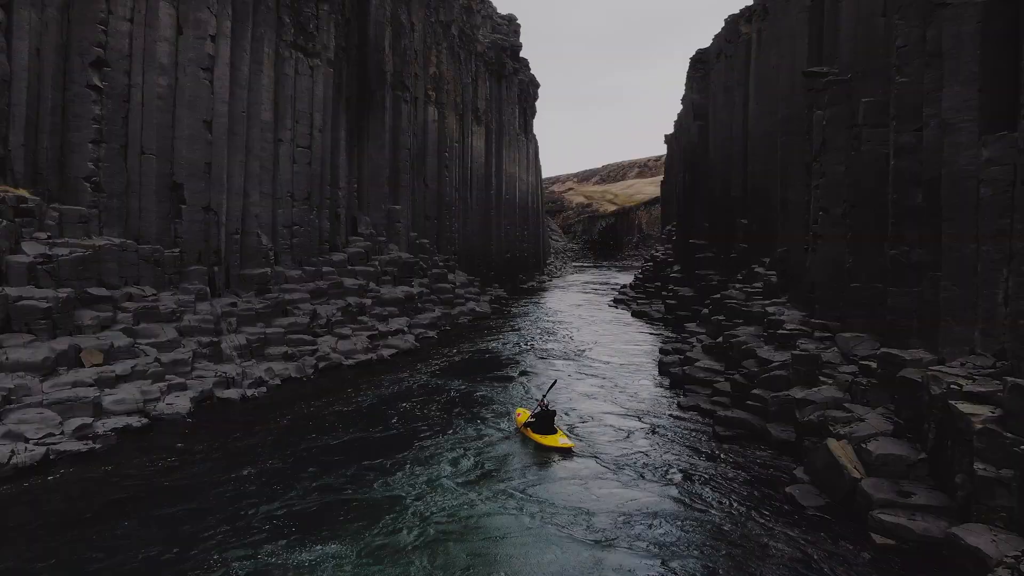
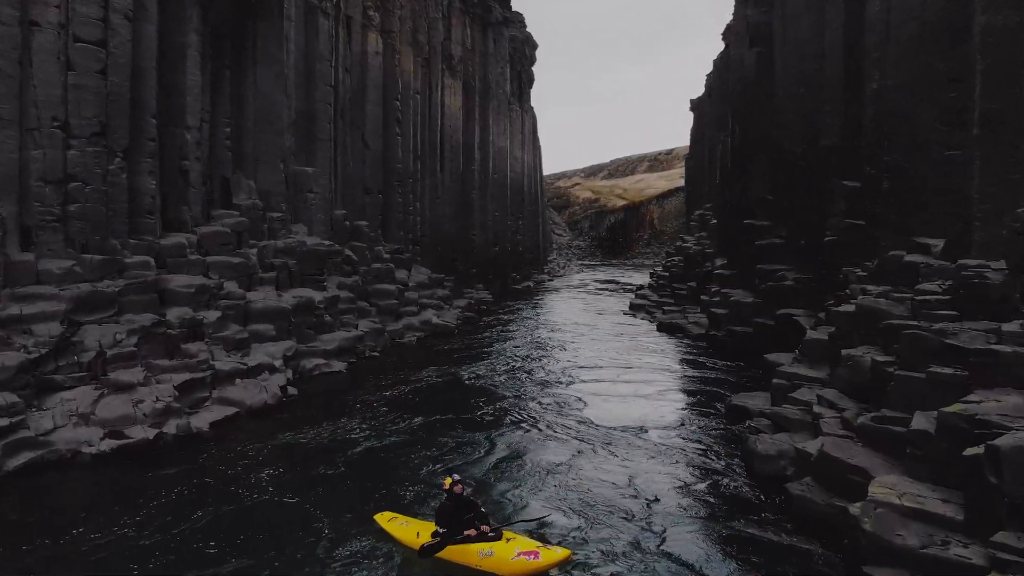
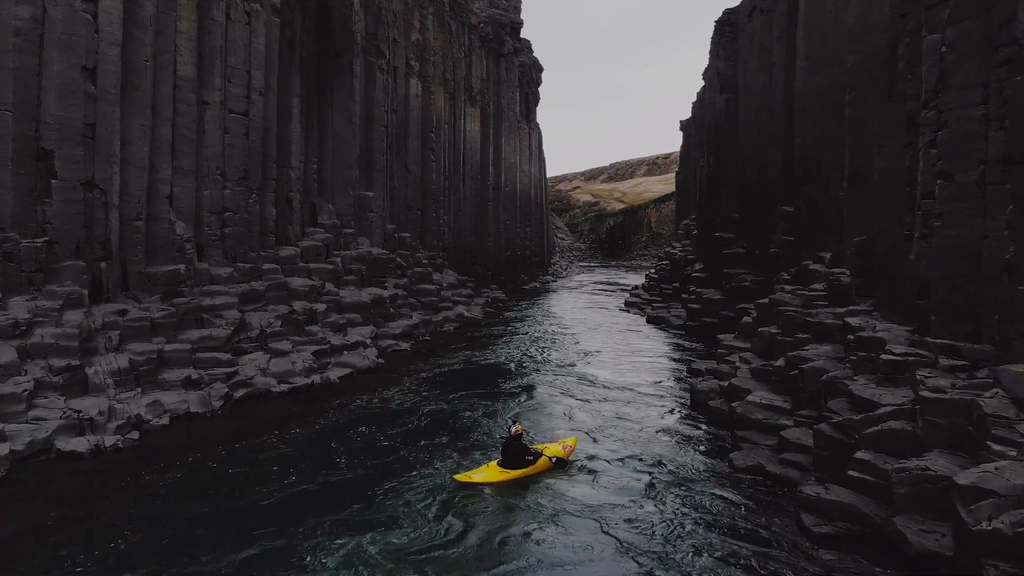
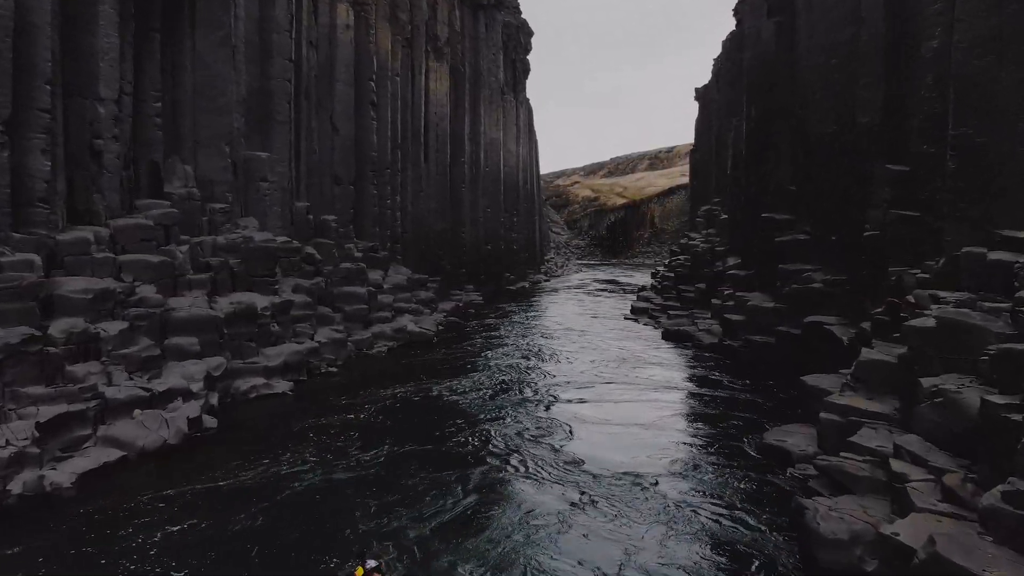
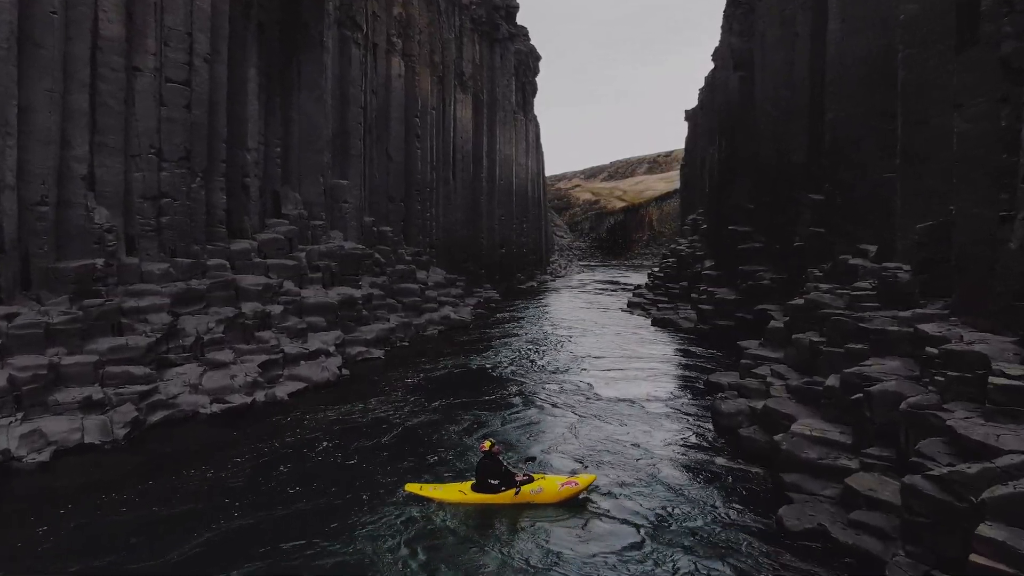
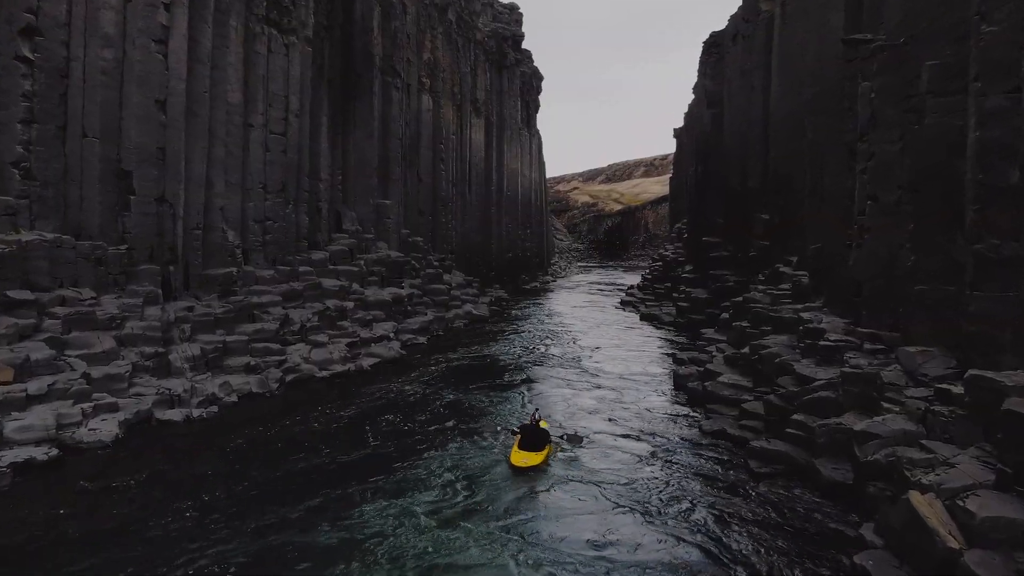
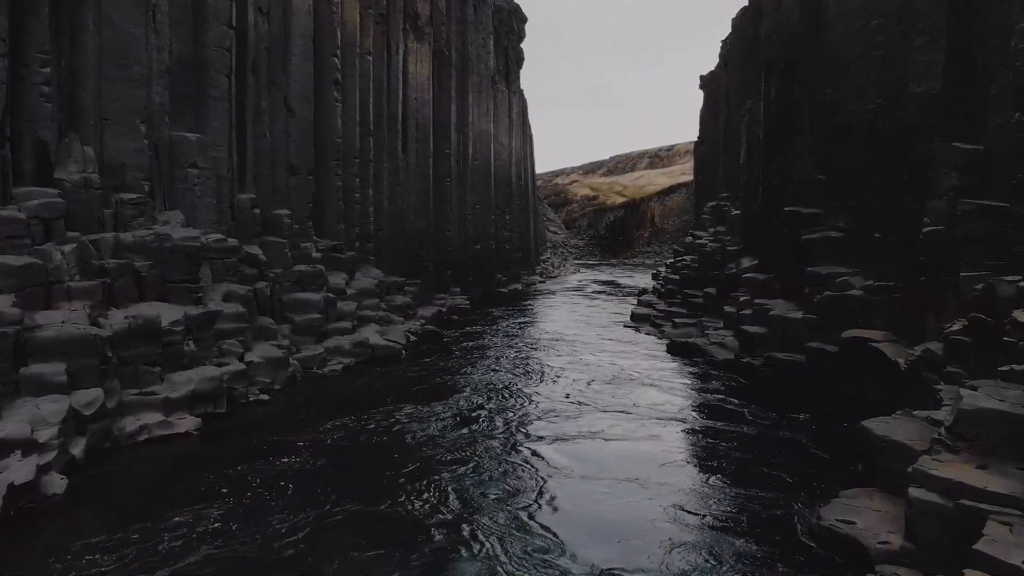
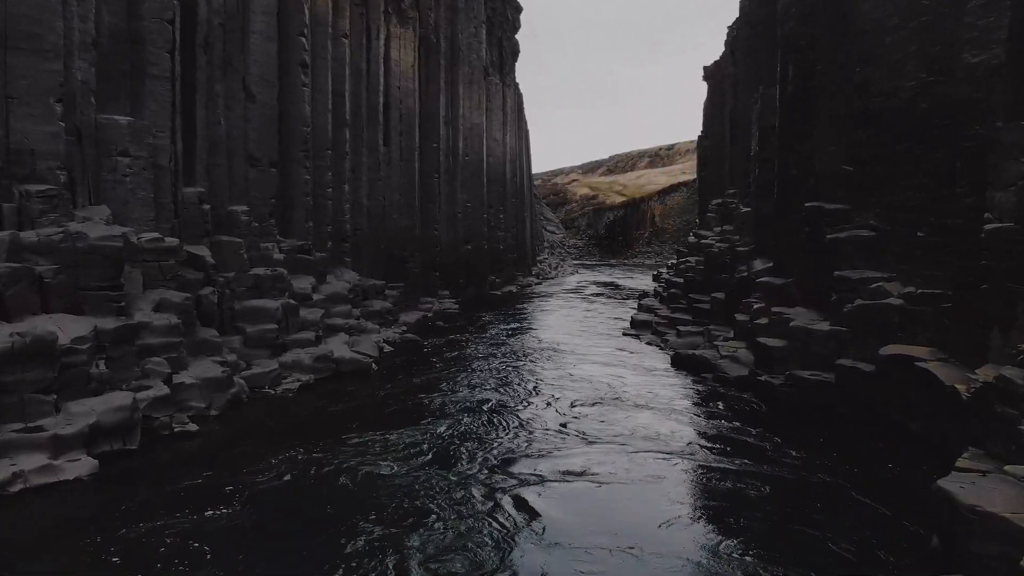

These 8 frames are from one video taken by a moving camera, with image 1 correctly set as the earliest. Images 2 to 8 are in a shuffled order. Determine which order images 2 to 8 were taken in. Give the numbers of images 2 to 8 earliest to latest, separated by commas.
6, 3, 5, 2, 4, 7, 8
